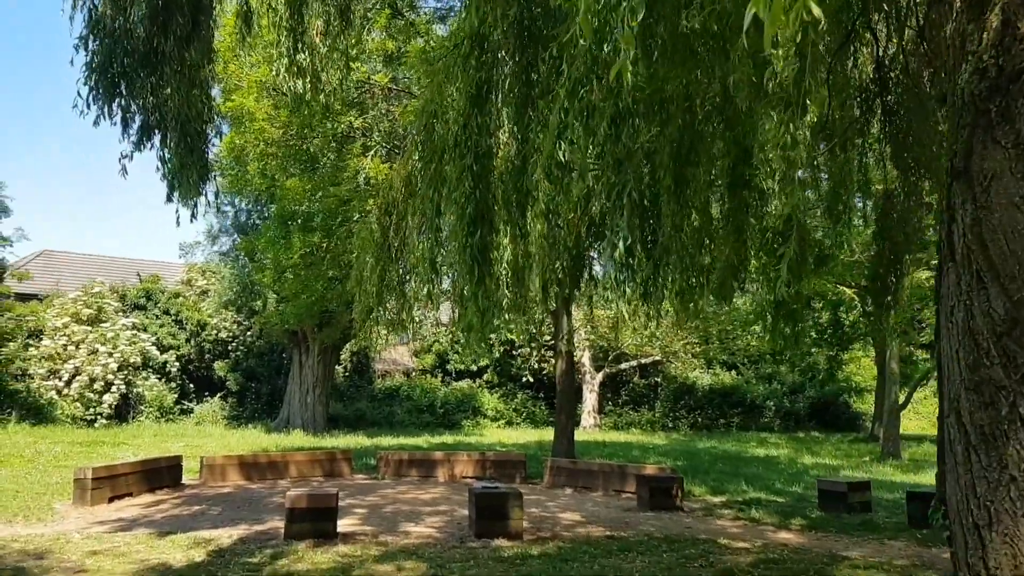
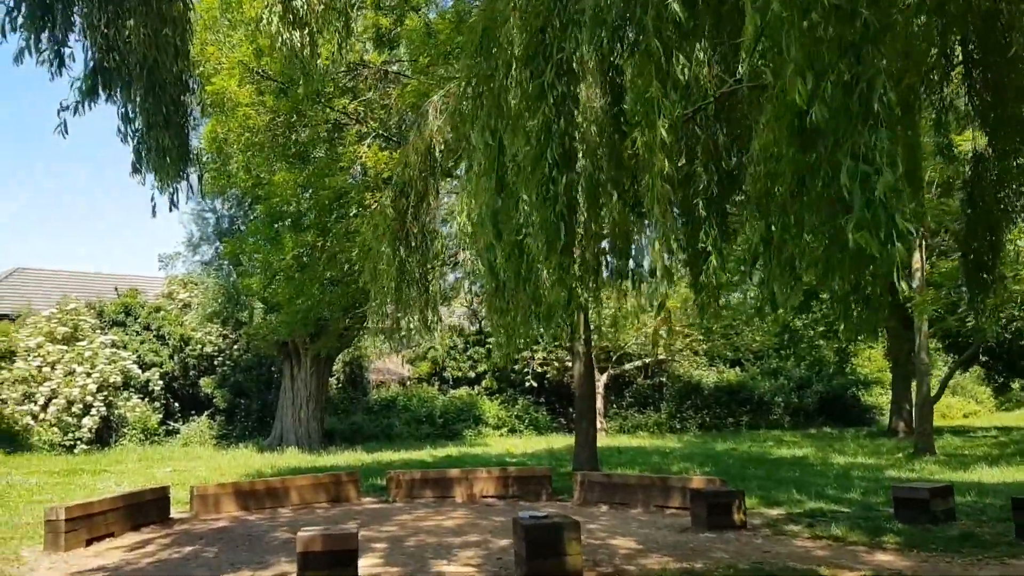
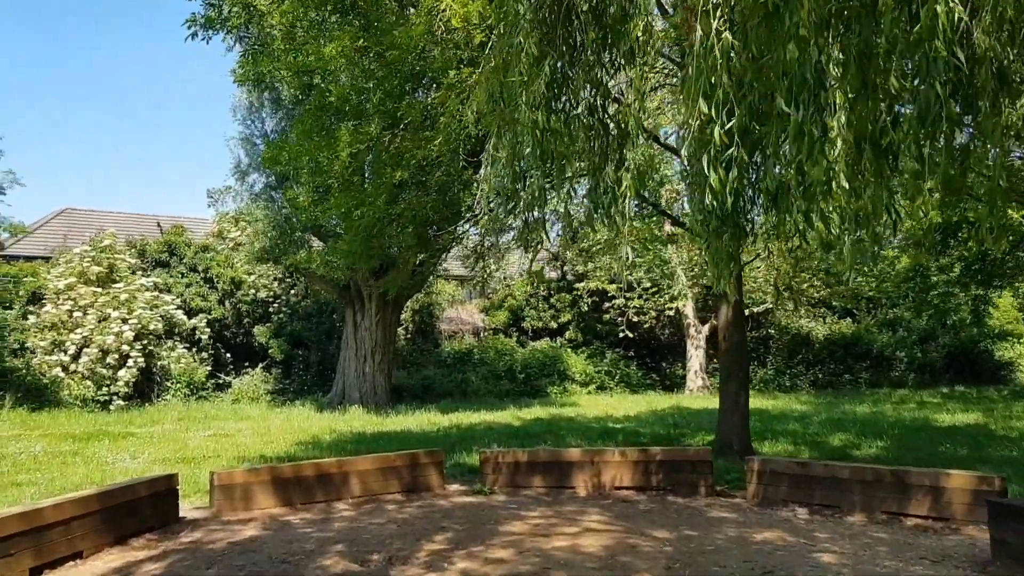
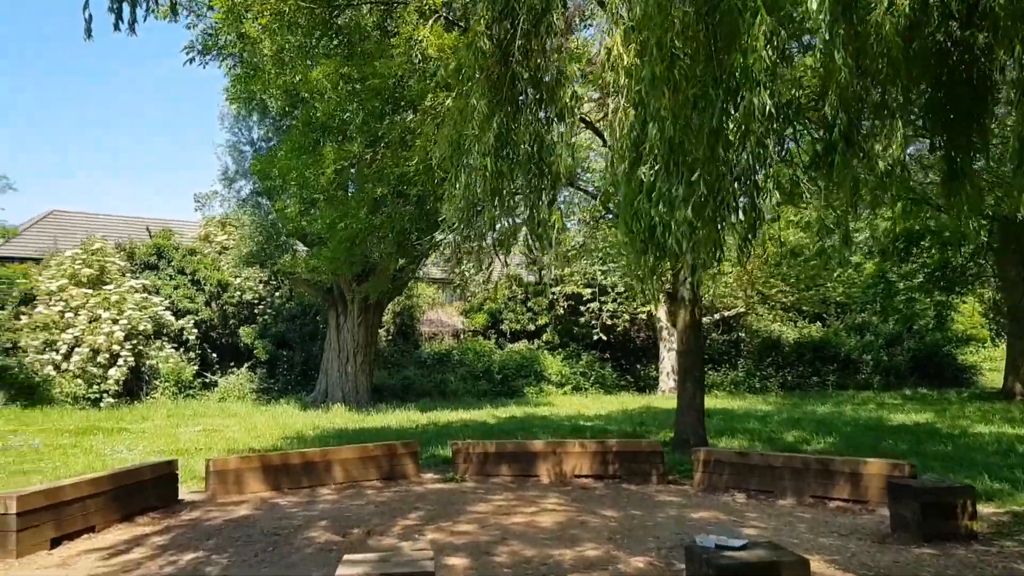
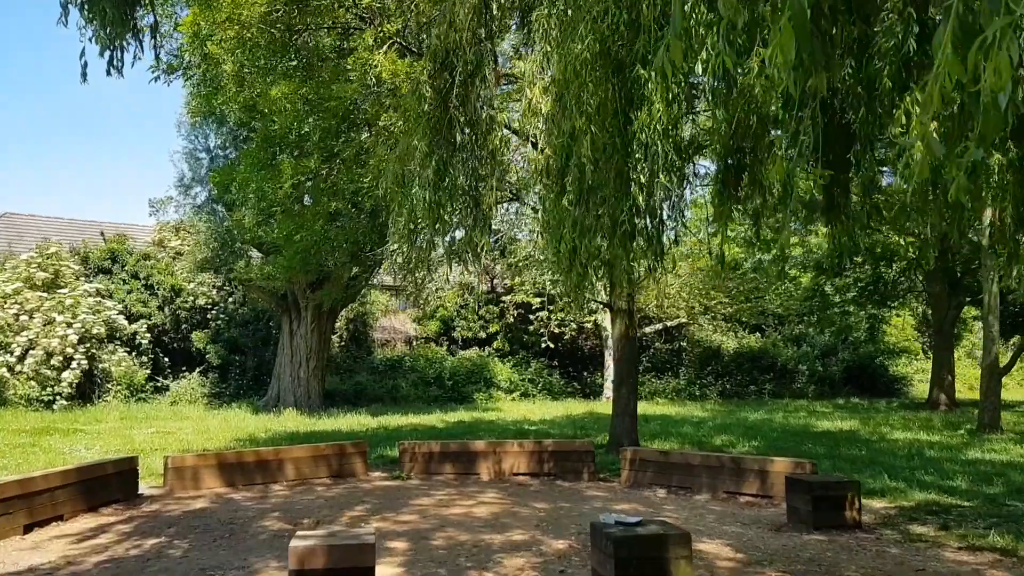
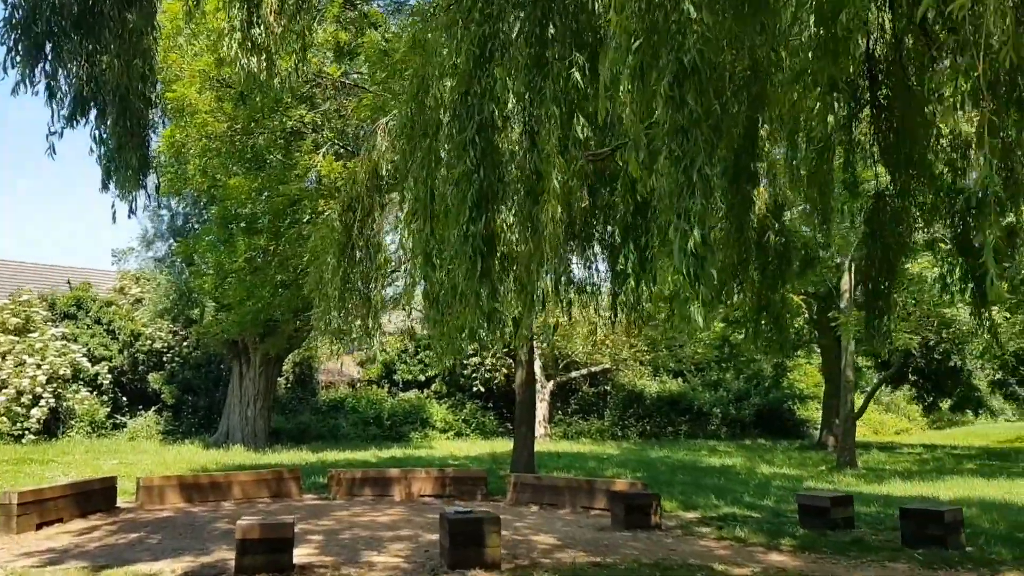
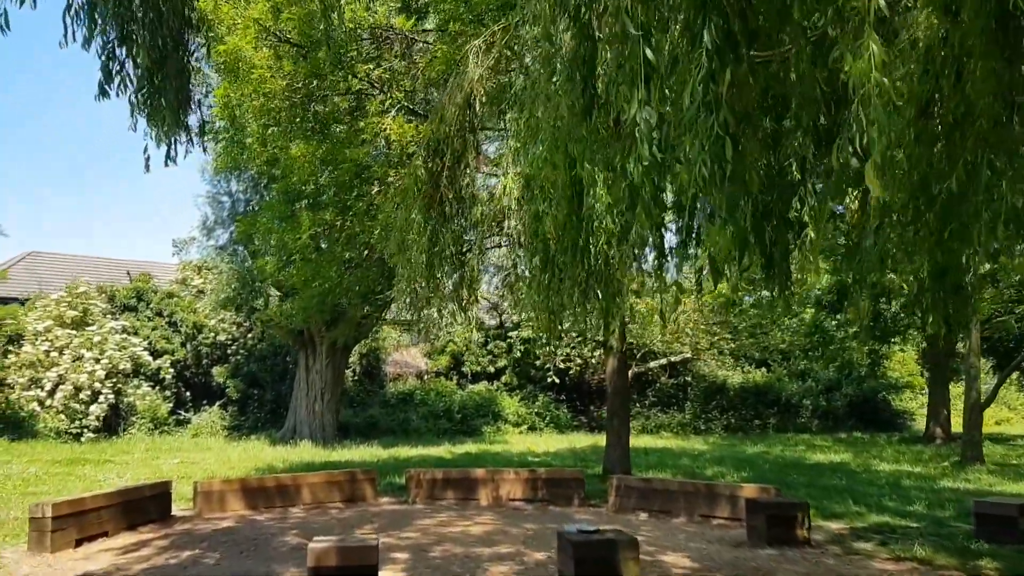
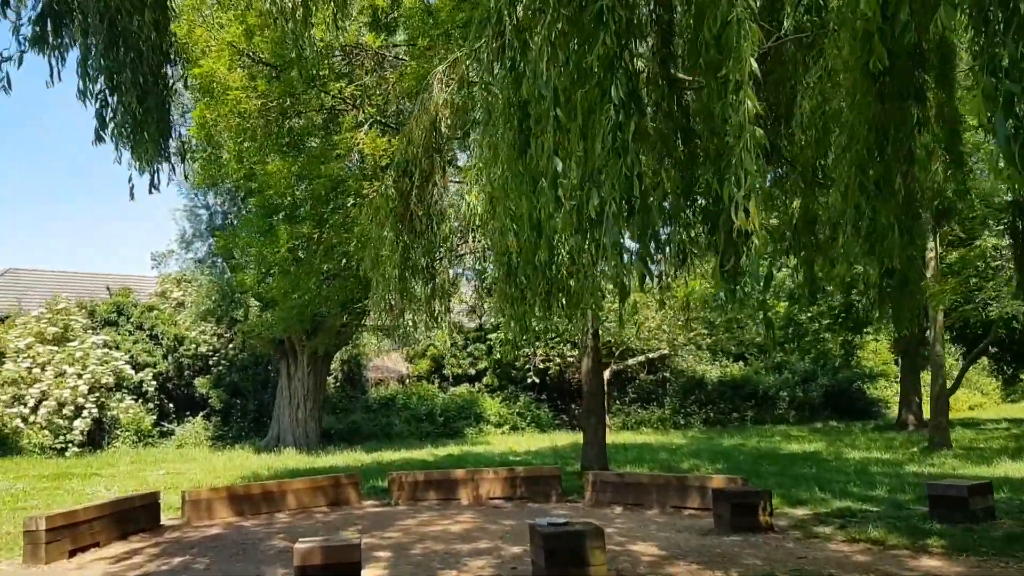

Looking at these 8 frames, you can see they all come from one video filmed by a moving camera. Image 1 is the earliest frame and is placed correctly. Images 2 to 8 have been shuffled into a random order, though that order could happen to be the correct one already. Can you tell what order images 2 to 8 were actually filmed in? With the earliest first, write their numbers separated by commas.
6, 2, 8, 7, 5, 4, 3
